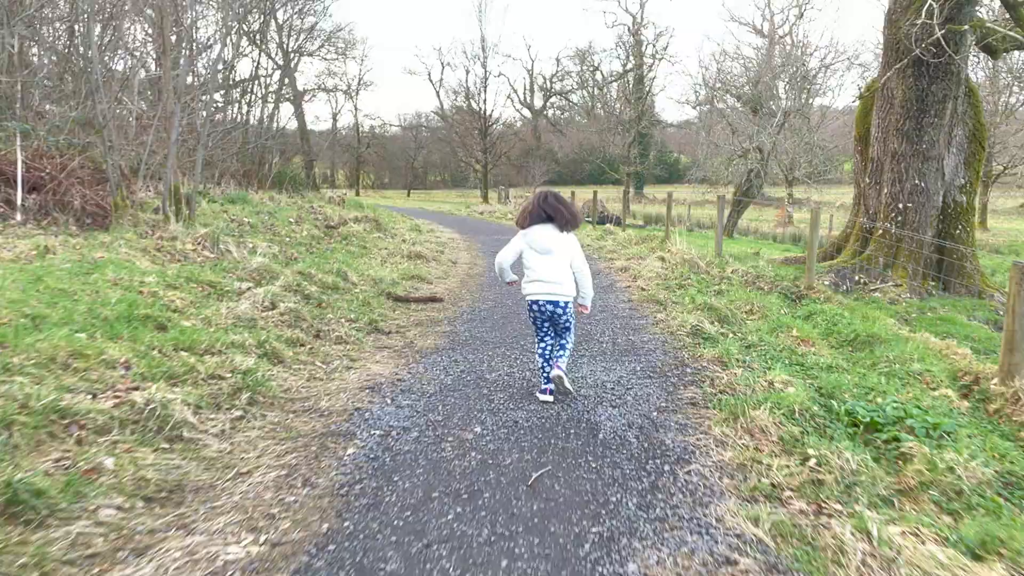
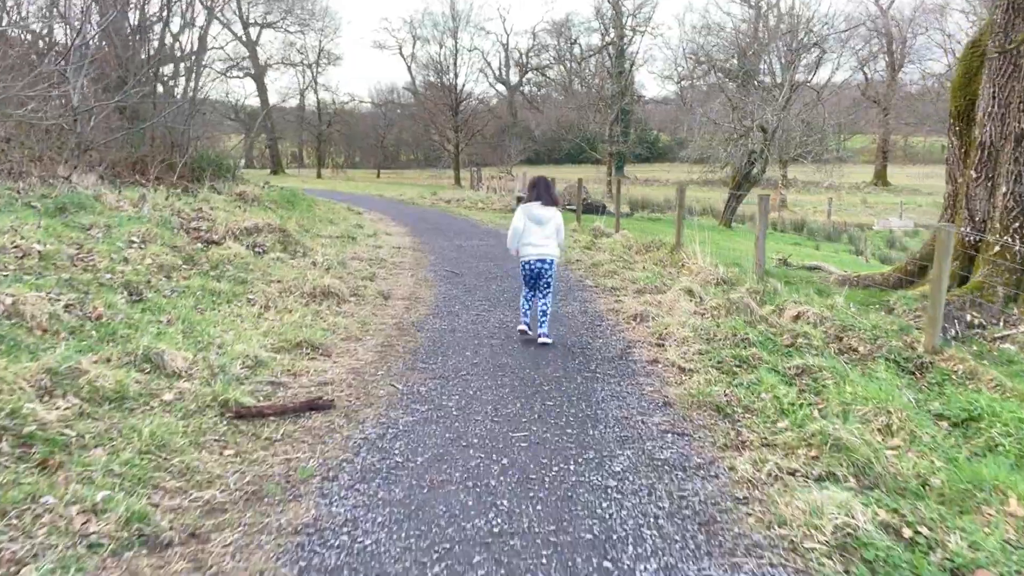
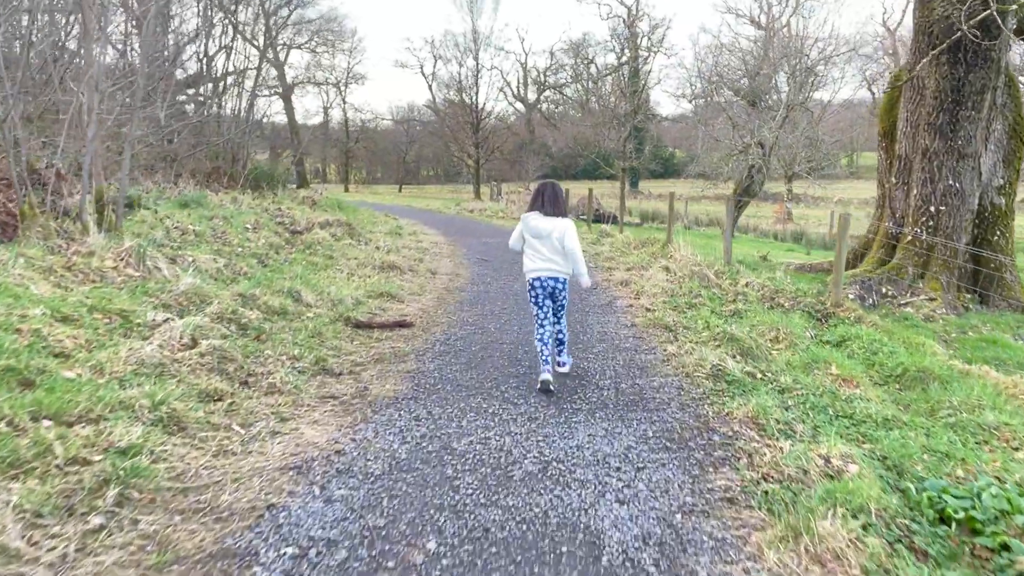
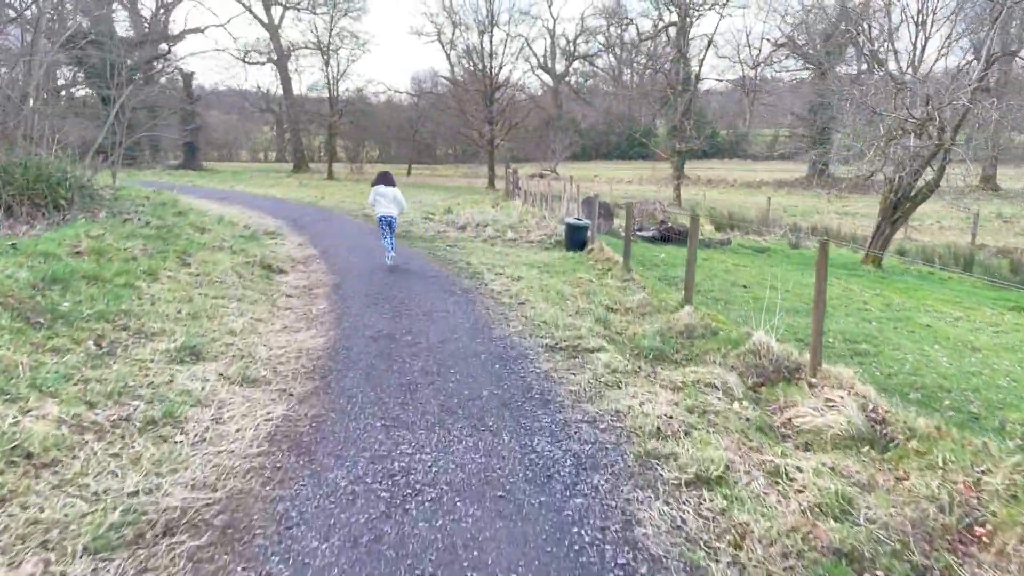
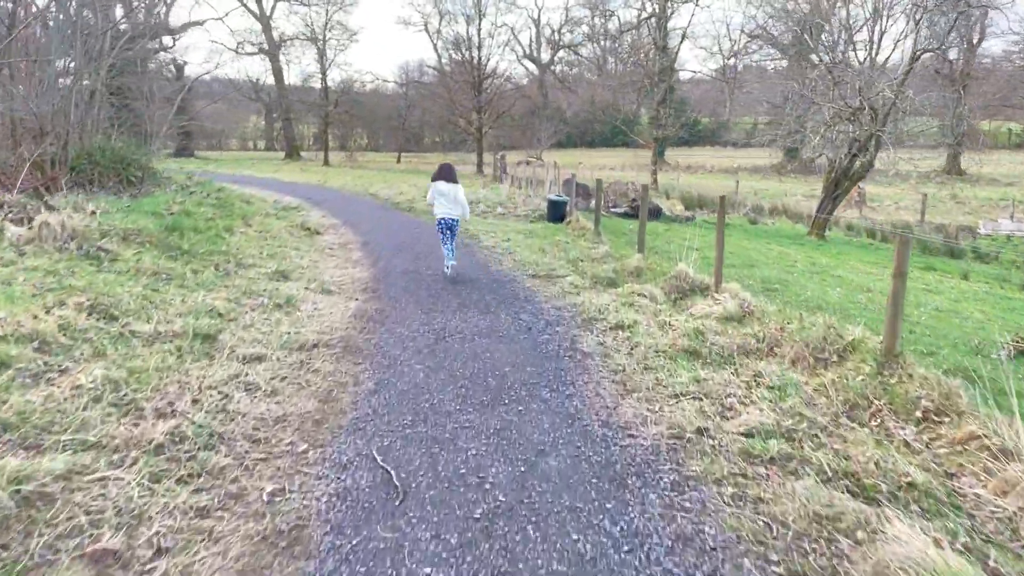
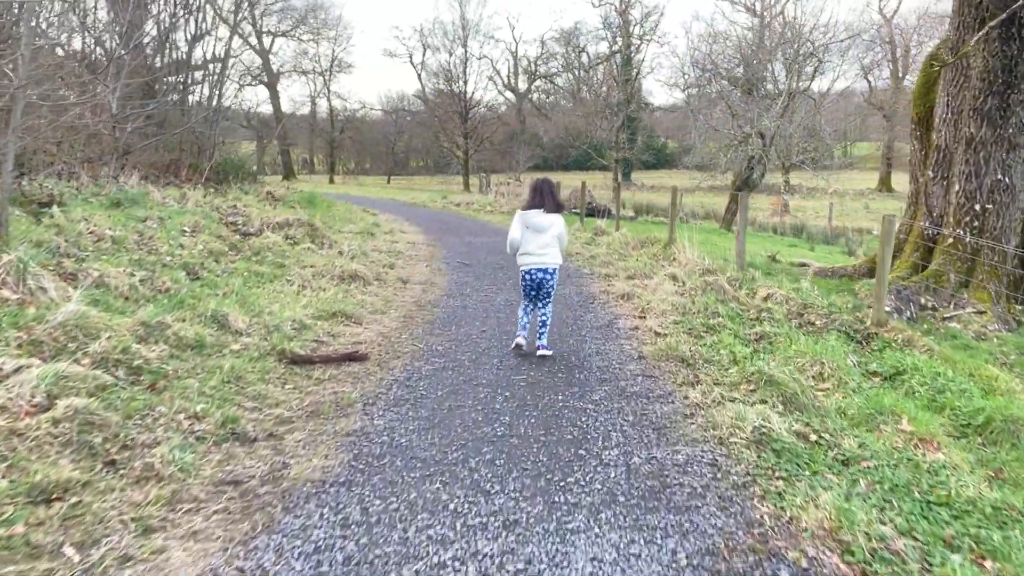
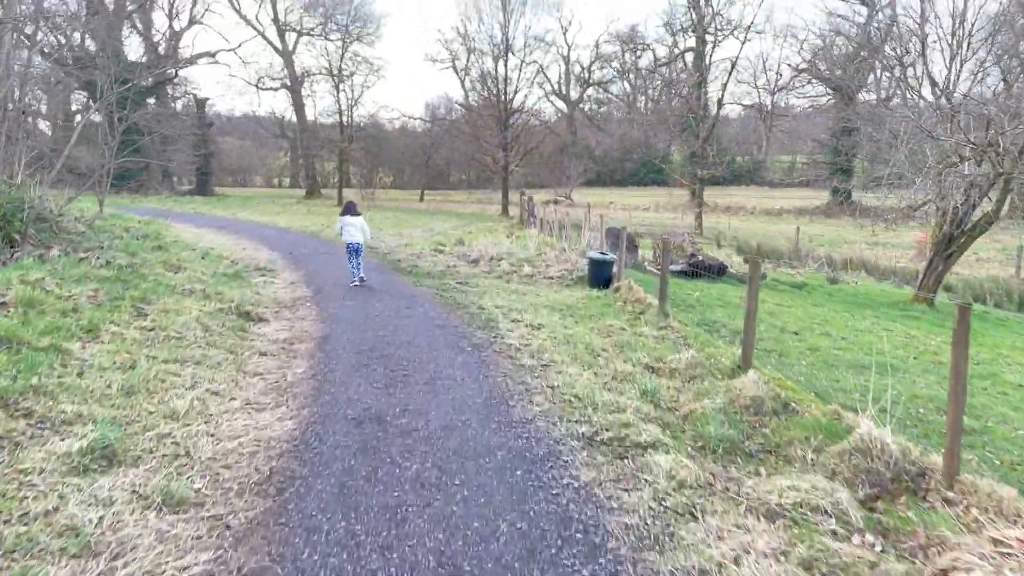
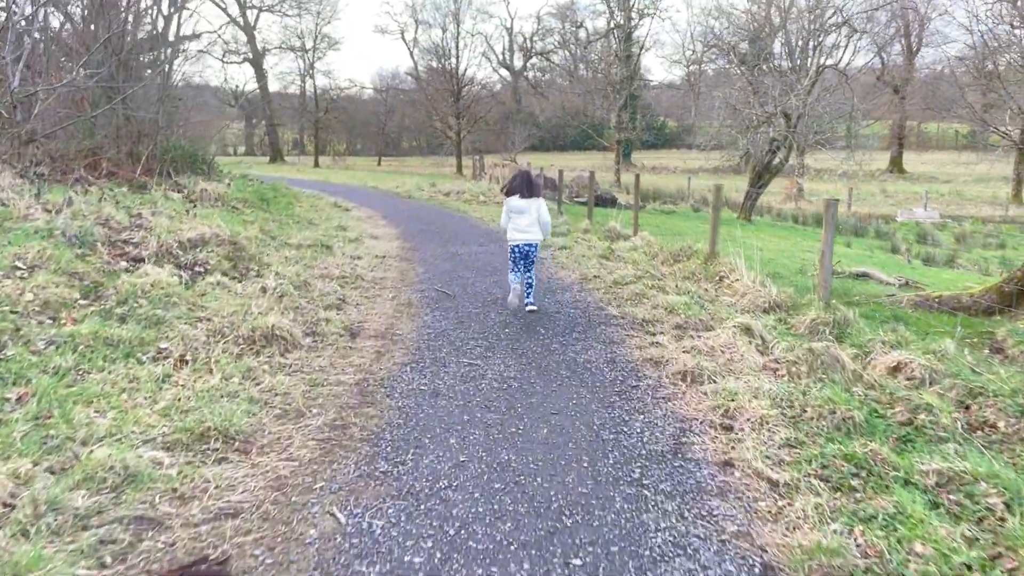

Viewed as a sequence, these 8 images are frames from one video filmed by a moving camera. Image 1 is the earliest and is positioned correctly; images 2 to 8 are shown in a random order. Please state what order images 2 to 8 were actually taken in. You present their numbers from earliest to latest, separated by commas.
3, 6, 2, 8, 5, 4, 7
